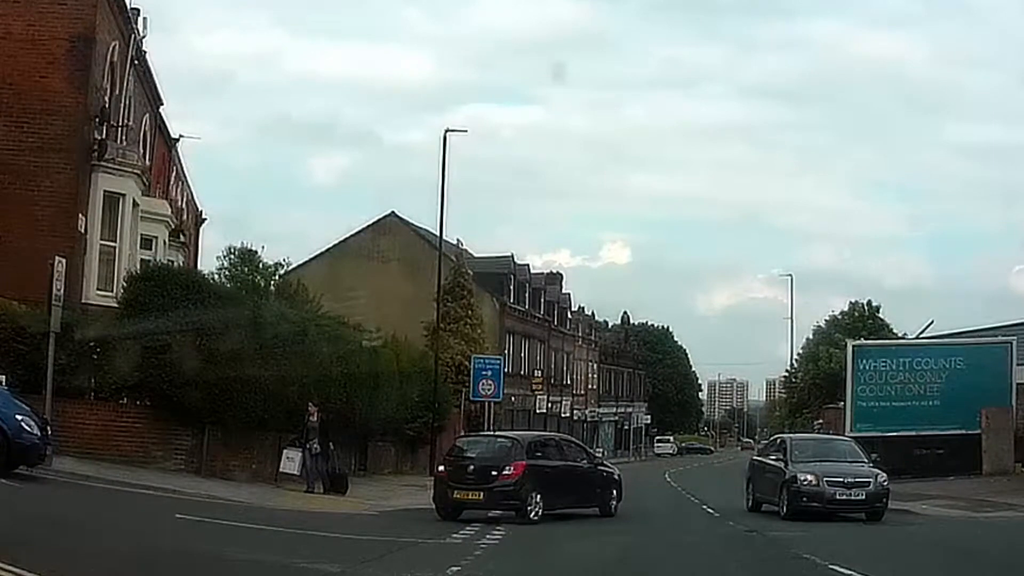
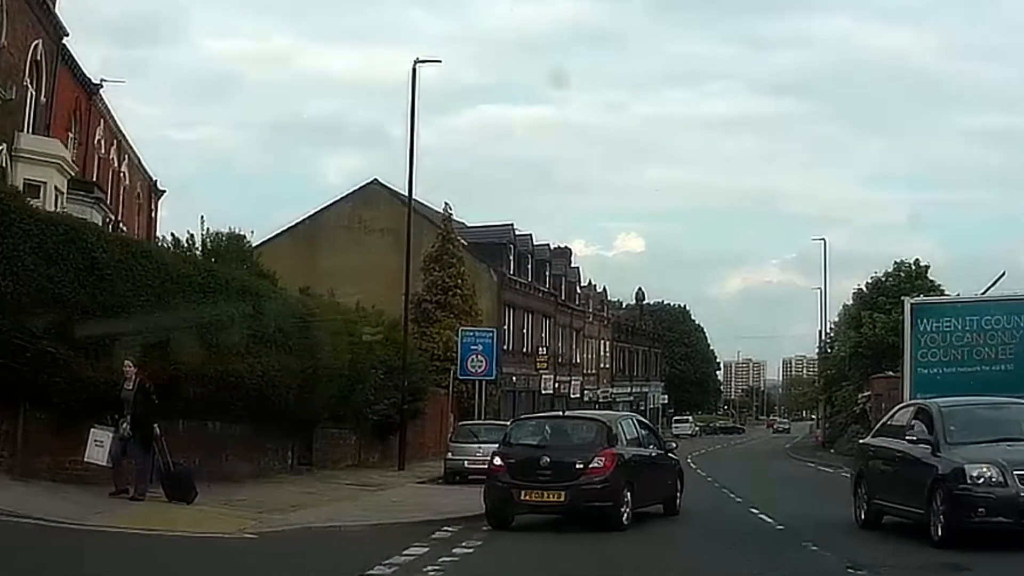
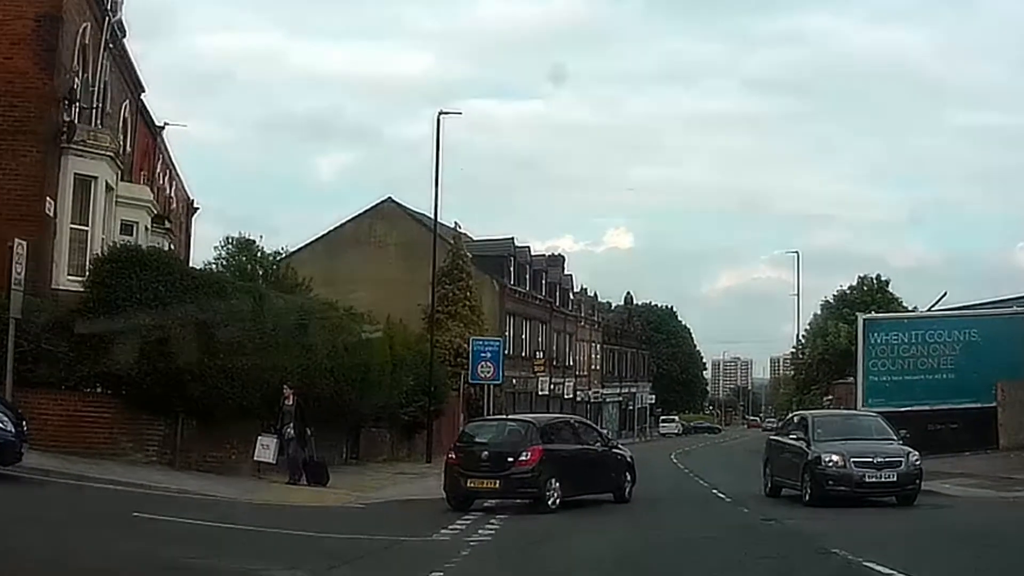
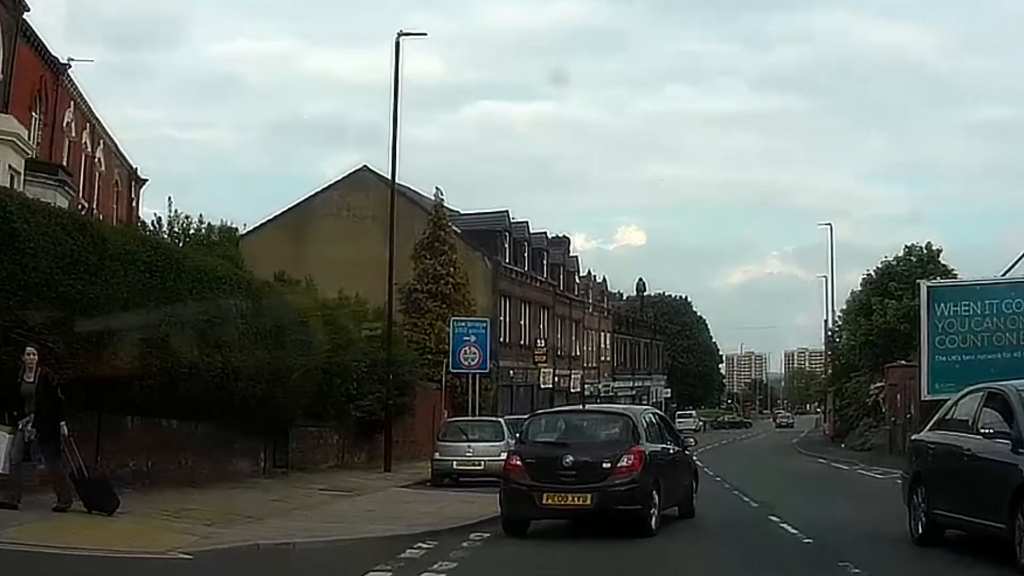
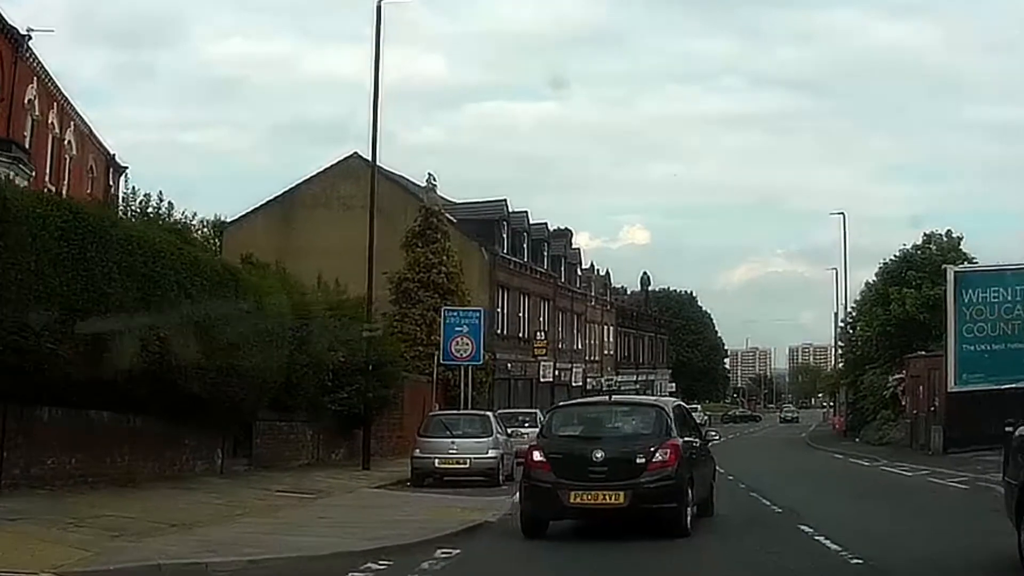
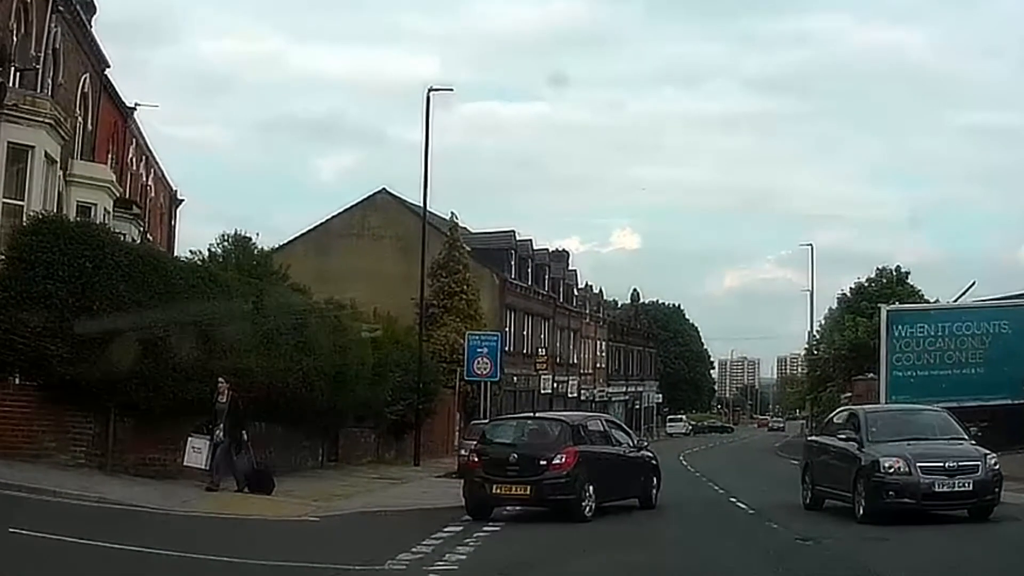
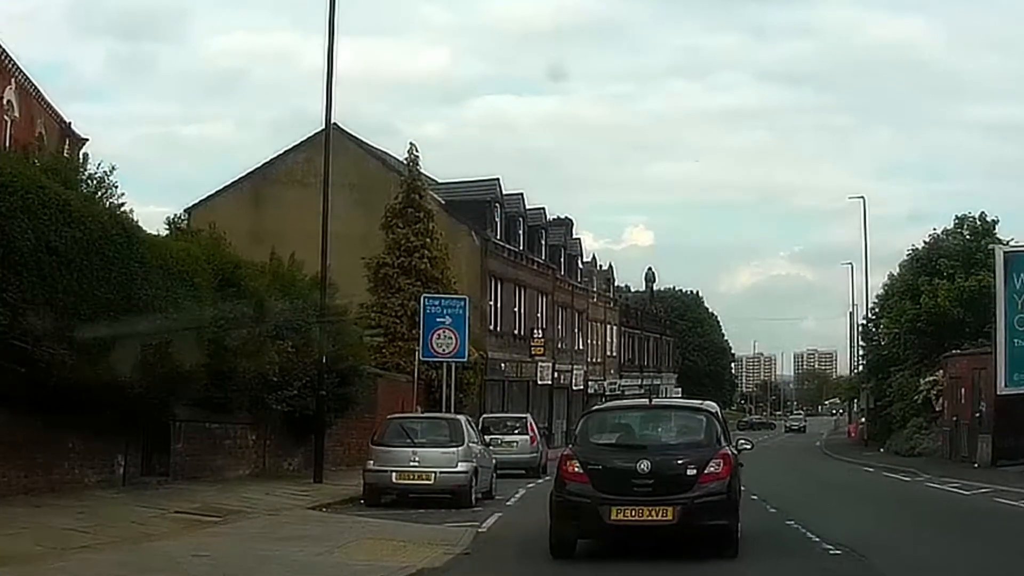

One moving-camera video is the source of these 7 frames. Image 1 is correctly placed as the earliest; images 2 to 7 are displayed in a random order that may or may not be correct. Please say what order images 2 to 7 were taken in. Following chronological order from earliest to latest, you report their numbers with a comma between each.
3, 6, 2, 4, 5, 7
